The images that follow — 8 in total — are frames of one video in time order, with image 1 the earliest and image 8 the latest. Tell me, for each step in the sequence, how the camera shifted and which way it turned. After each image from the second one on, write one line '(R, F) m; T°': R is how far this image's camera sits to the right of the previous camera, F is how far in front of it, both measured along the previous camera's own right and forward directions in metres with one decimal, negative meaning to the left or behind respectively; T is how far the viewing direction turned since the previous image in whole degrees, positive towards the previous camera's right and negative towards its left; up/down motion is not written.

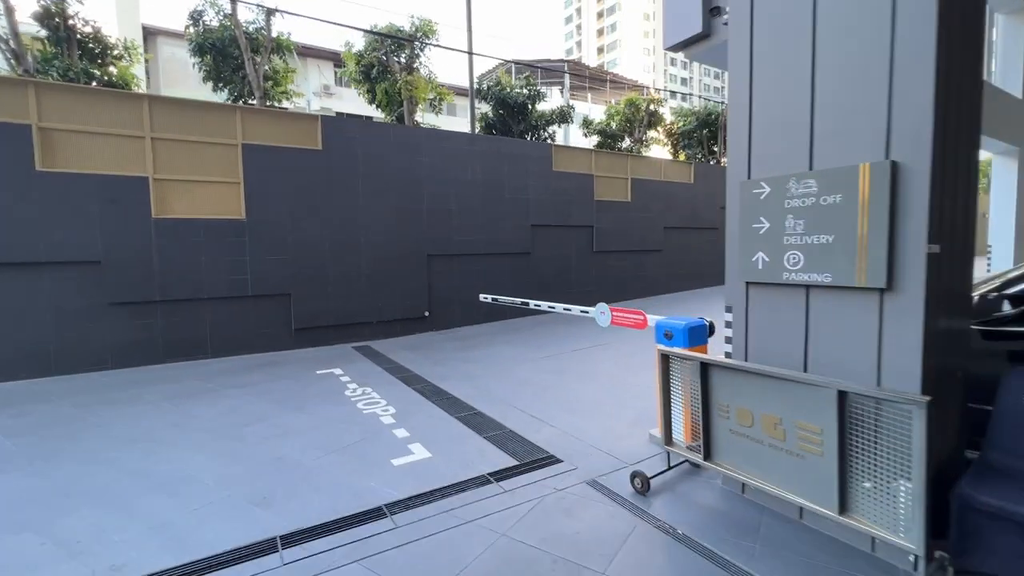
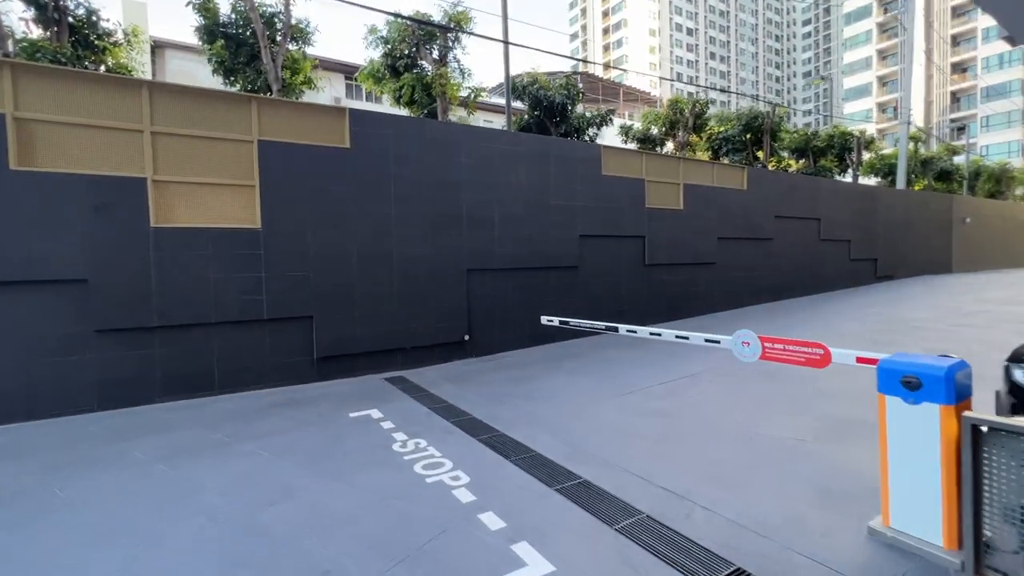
(-0.8, +1.1) m; 0°
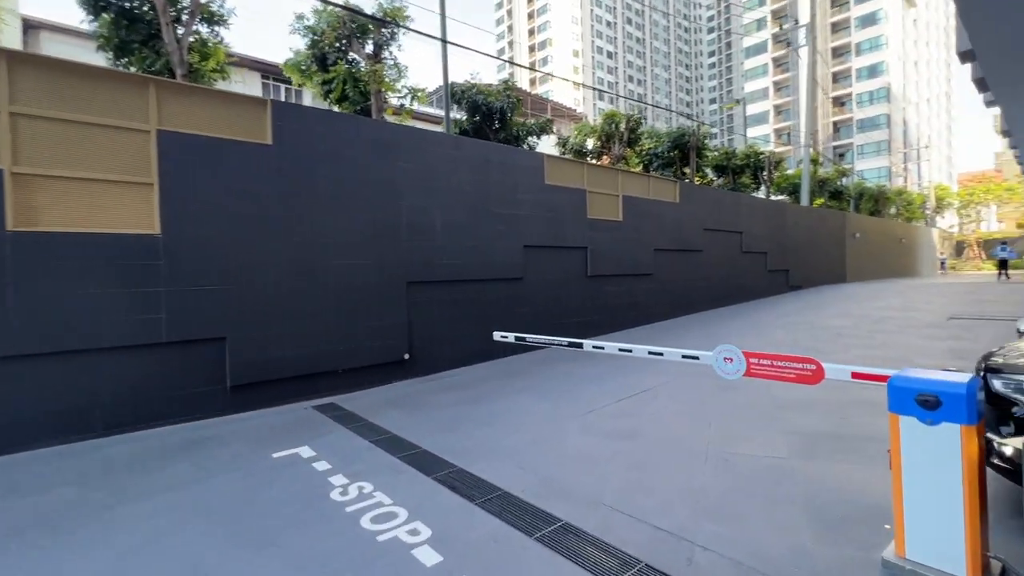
(-0.2, +0.4) m; +9°
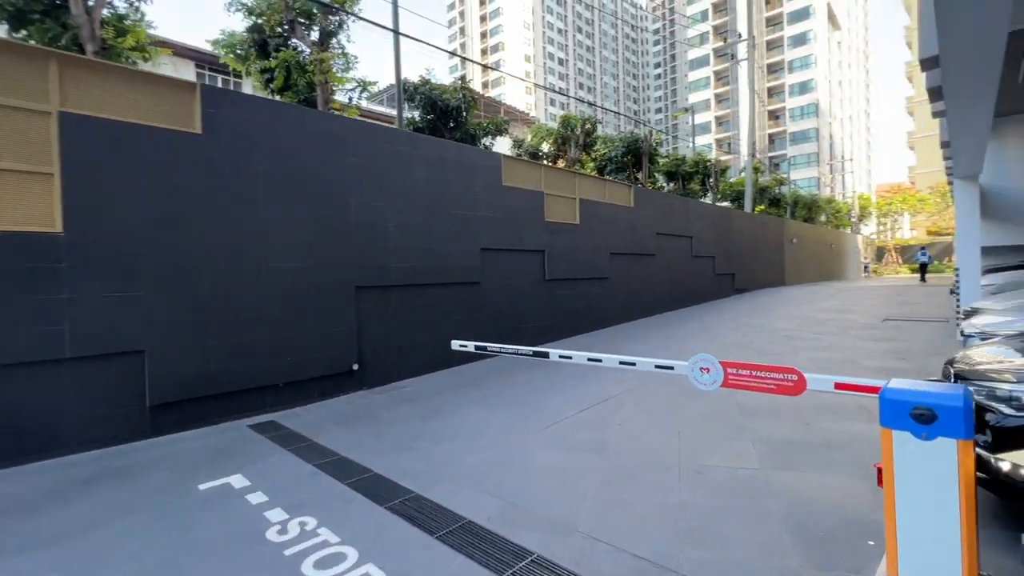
(-0.1, +0.3) m; +6°
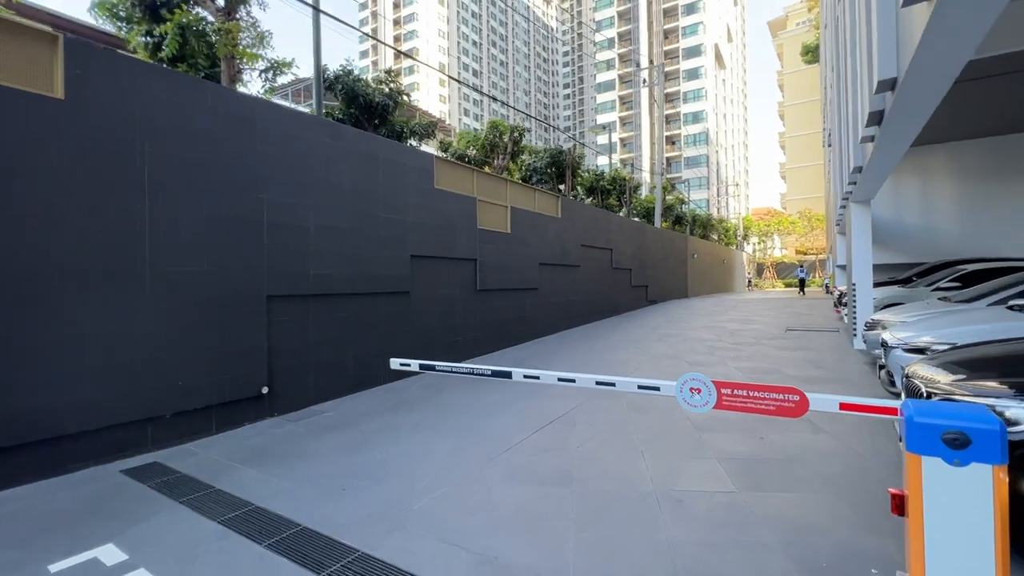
(-0.3, +0.5) m; +11°
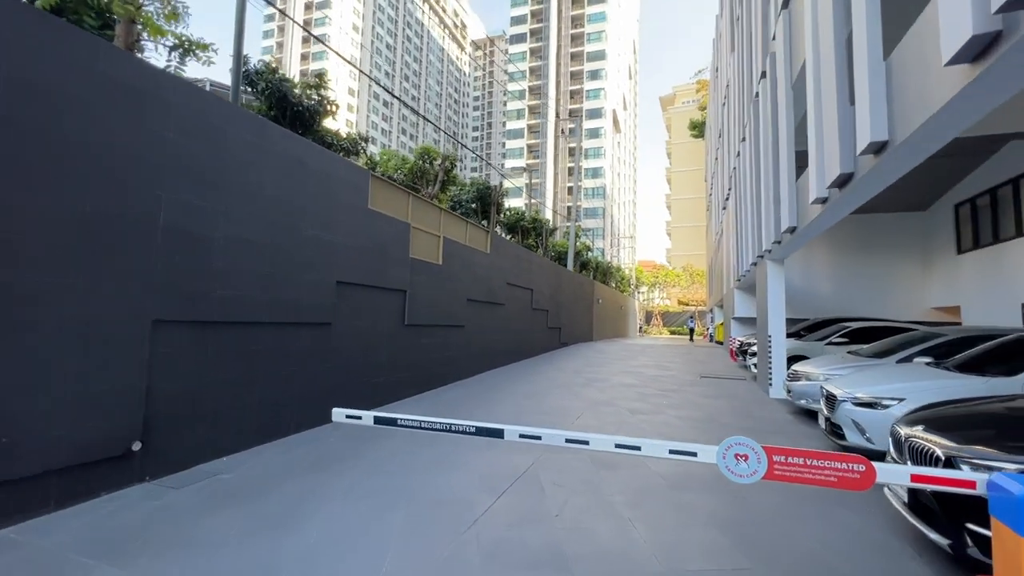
(-0.6, +0.6) m; +12°
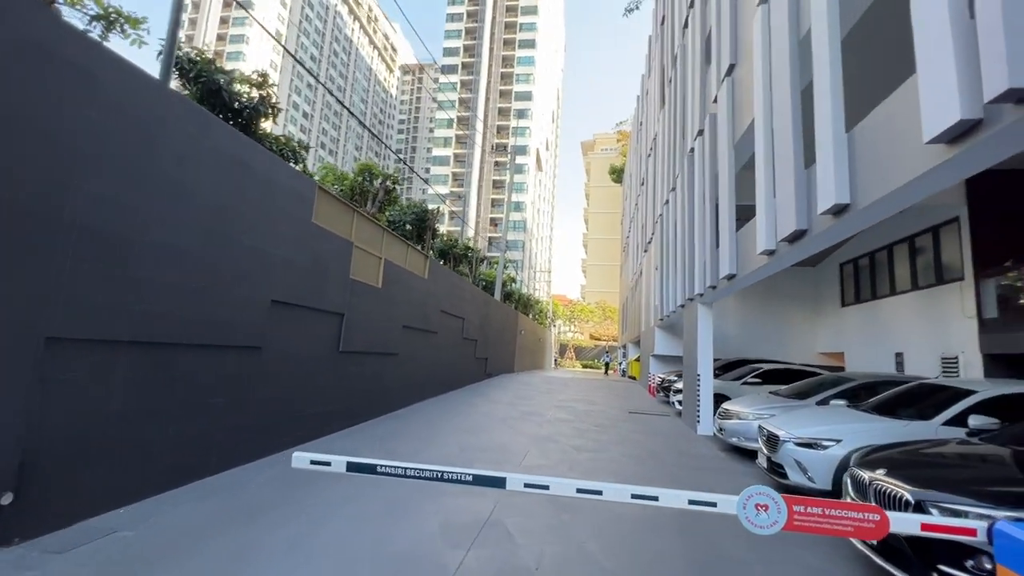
(-0.5, +0.2) m; +10°
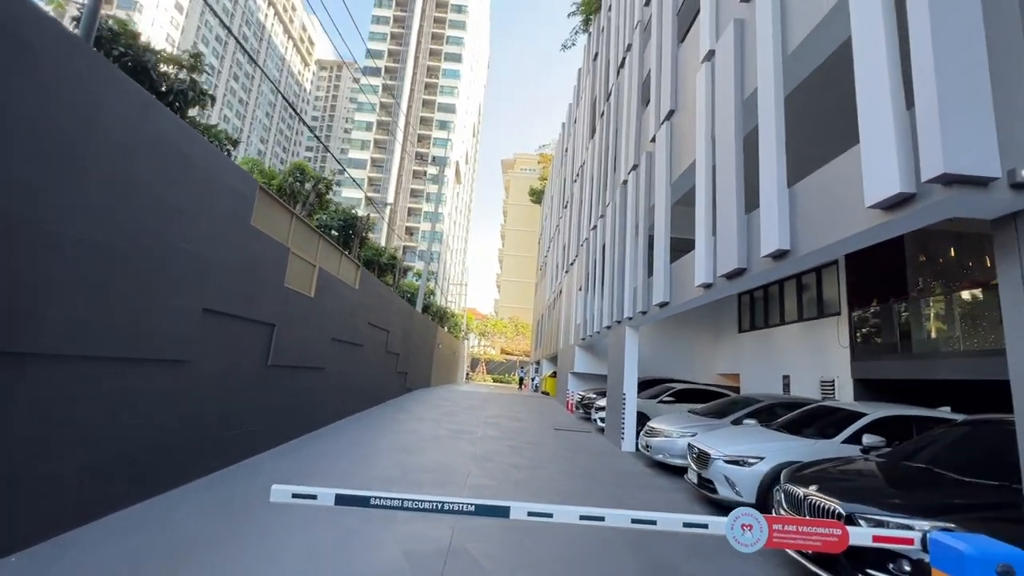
(-0.6, 0.0) m; +11°
